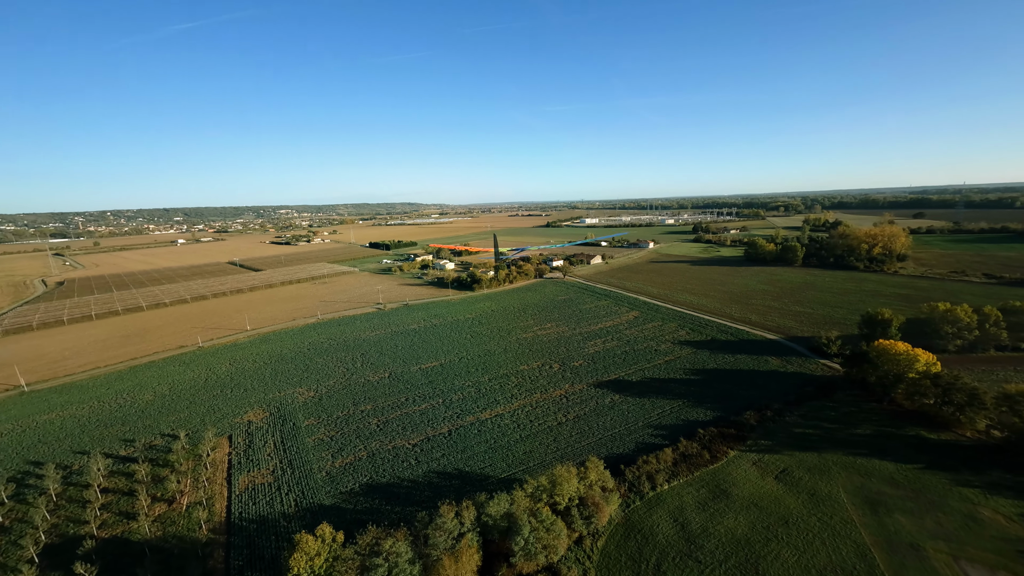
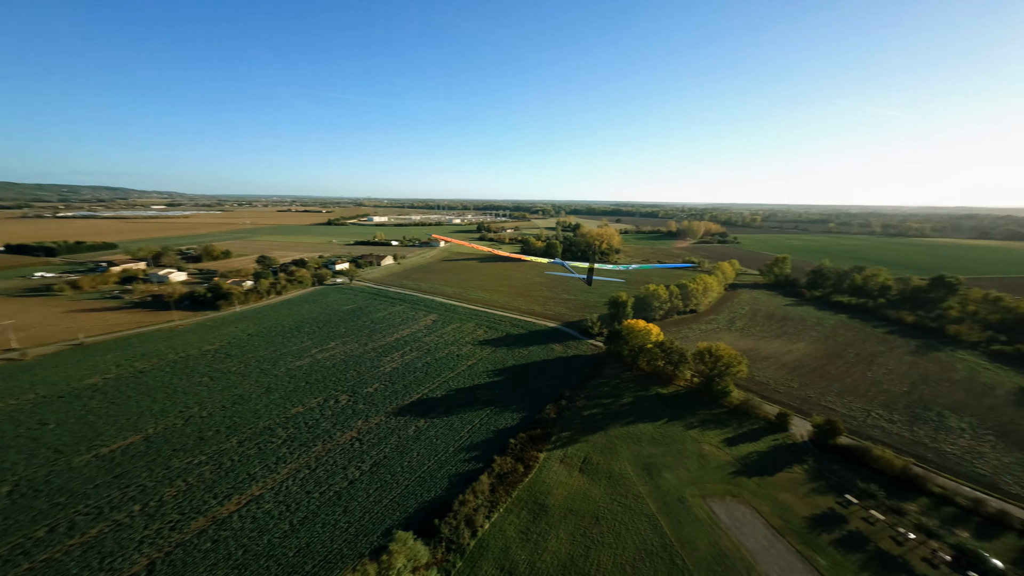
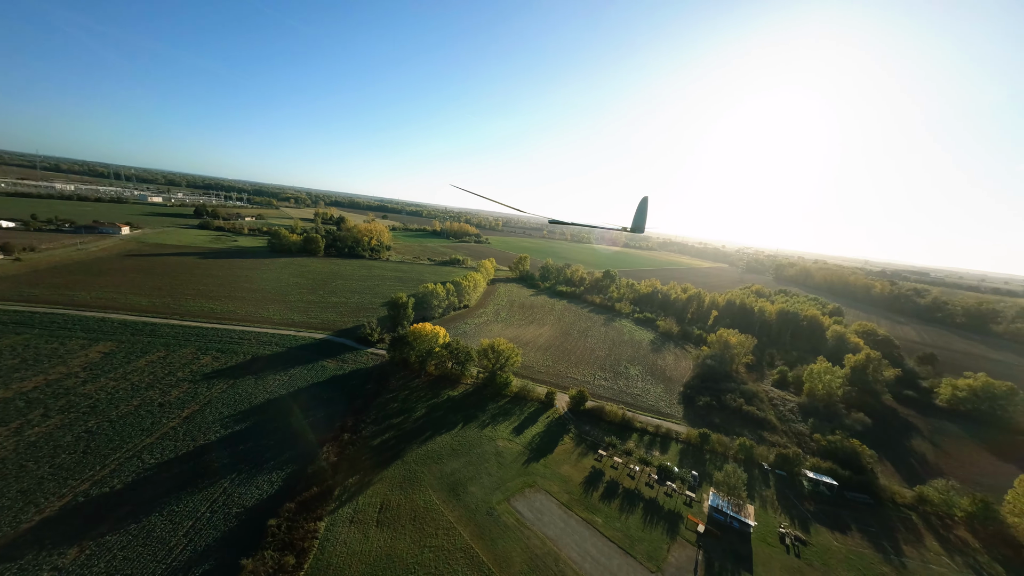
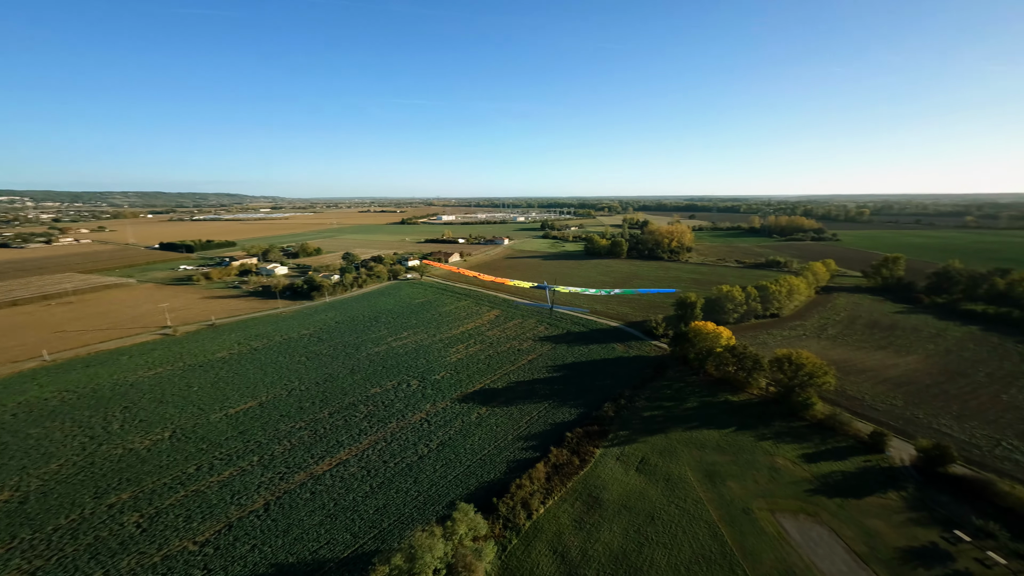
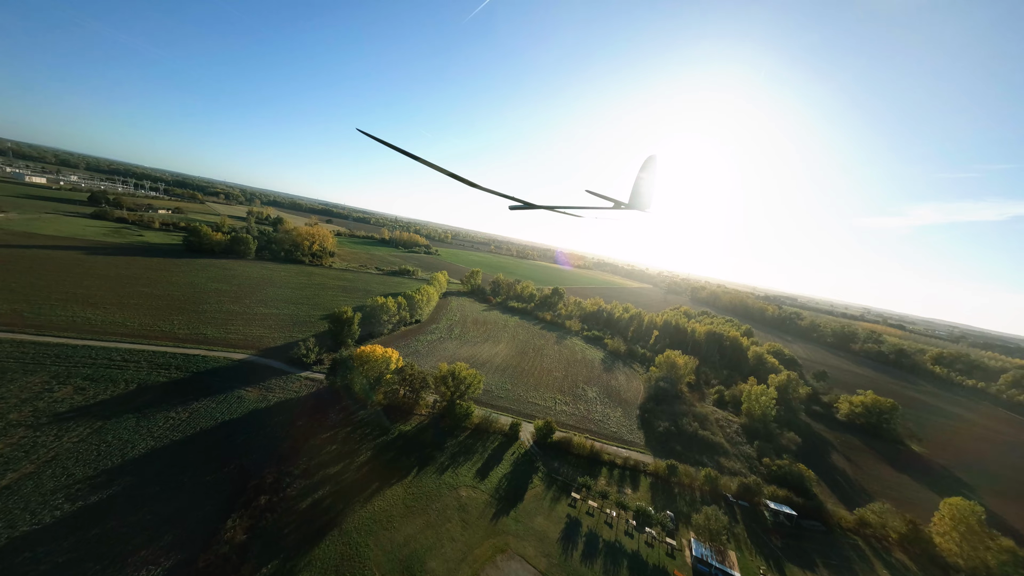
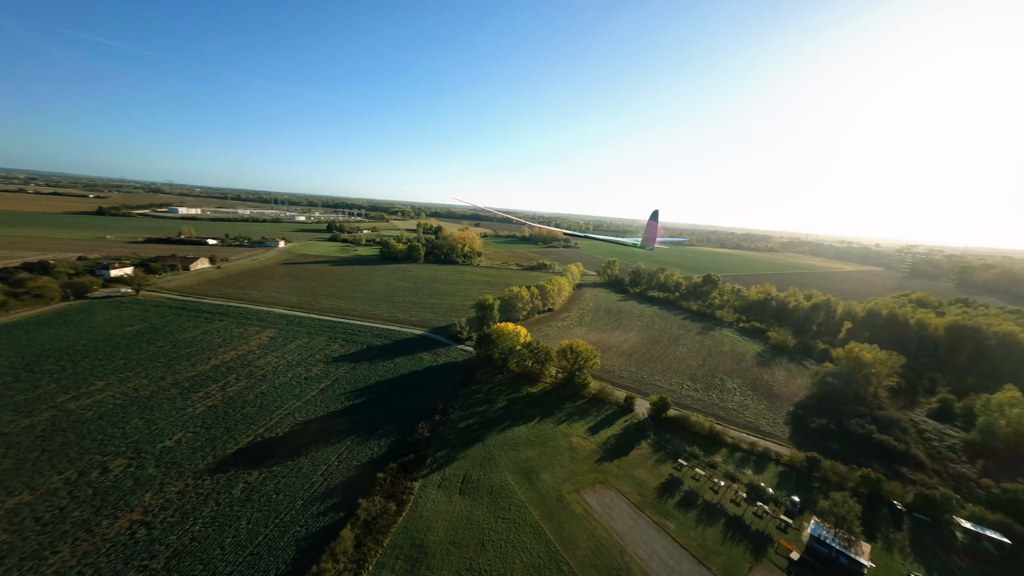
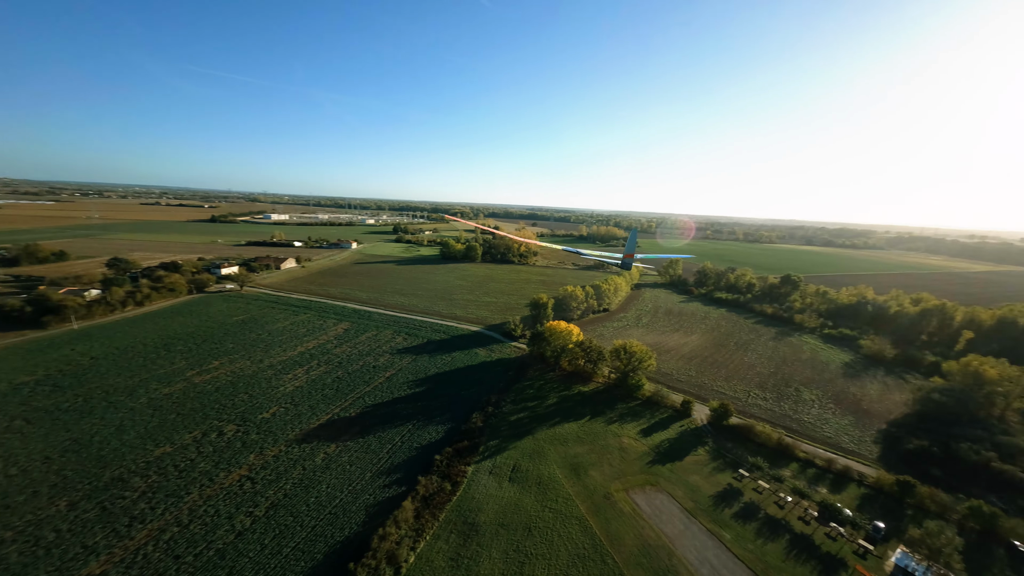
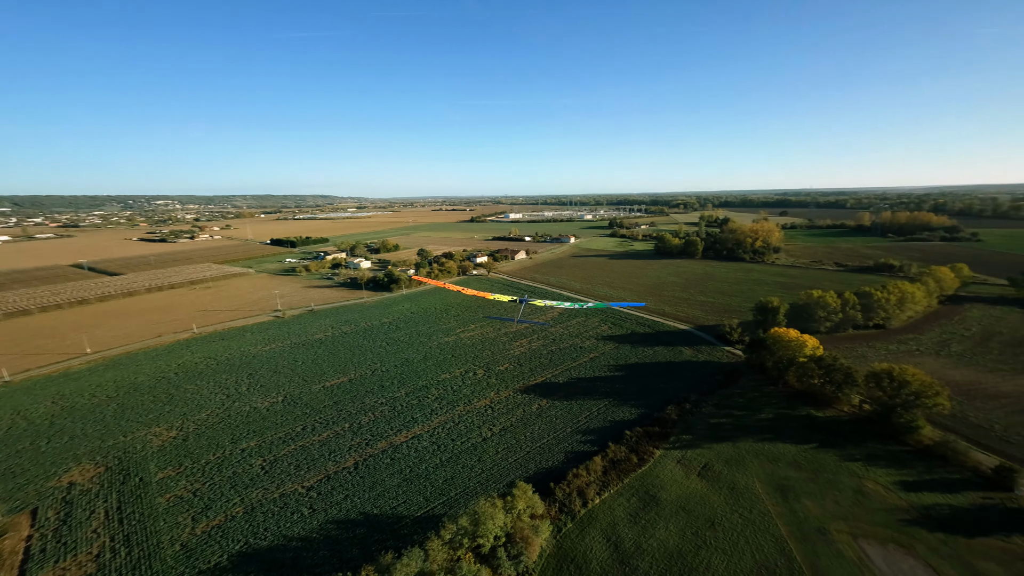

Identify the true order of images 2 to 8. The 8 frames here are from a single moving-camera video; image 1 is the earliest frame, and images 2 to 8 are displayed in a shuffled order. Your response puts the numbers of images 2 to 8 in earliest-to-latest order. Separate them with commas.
8, 4, 2, 7, 6, 3, 5
